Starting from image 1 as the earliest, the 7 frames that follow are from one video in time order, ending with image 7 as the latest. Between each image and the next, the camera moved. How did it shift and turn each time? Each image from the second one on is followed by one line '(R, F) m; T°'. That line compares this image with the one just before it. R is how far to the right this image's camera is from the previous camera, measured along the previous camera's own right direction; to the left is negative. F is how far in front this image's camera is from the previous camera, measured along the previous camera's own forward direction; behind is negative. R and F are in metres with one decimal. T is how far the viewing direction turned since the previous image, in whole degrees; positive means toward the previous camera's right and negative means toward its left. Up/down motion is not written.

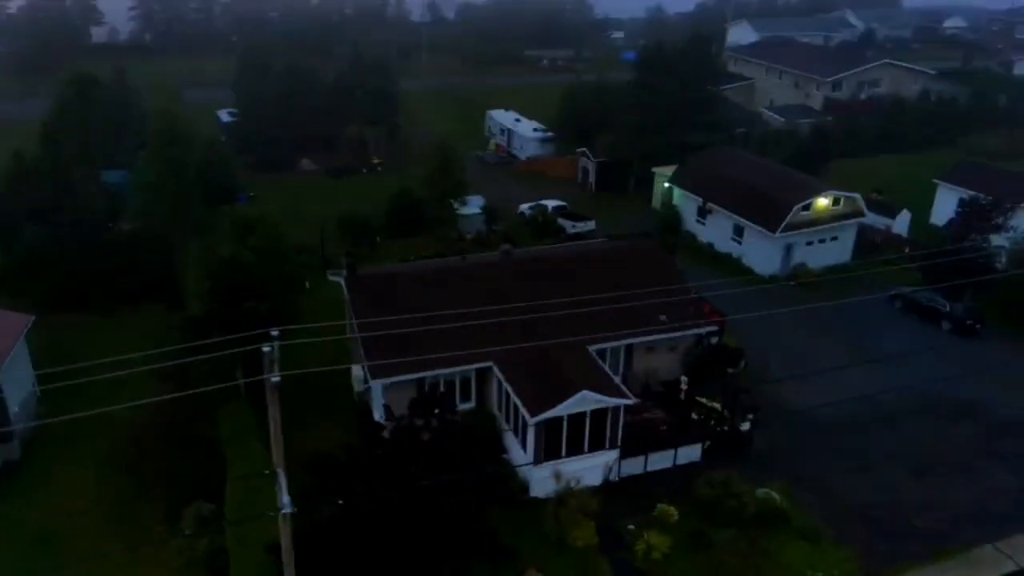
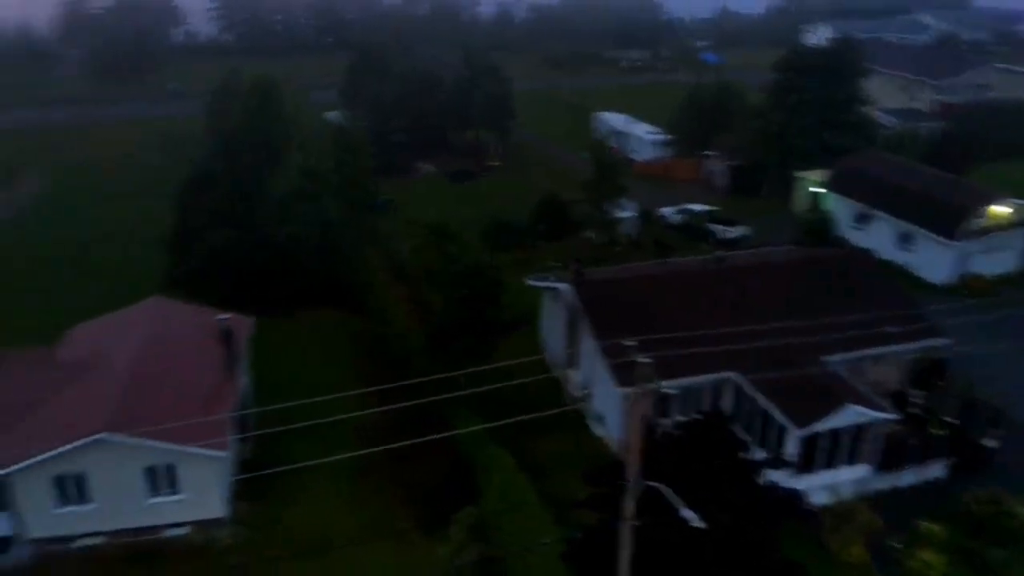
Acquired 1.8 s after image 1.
(-4.2, +0.1) m; -2°
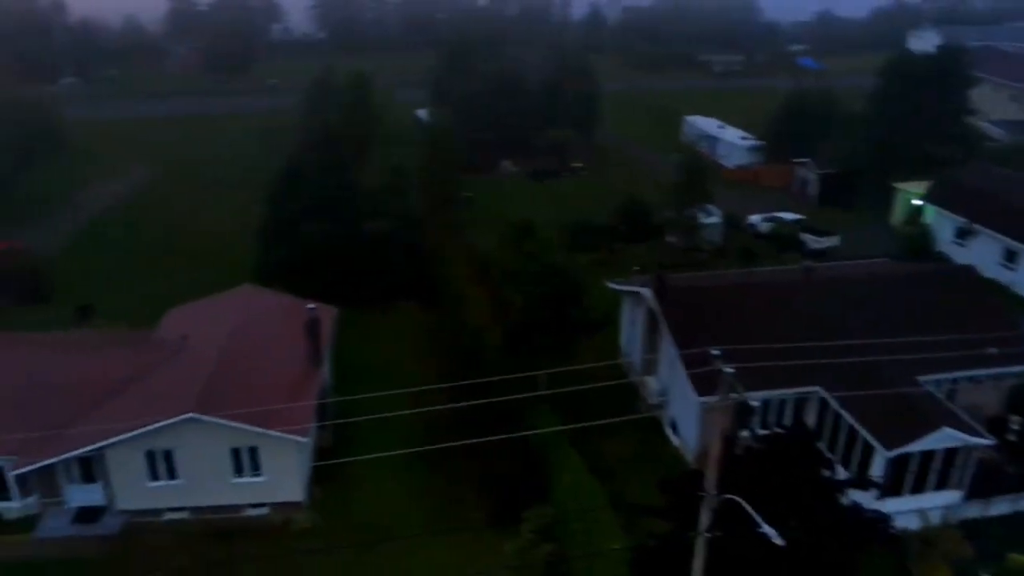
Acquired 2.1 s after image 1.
(0.0, 0.0) m; -6°
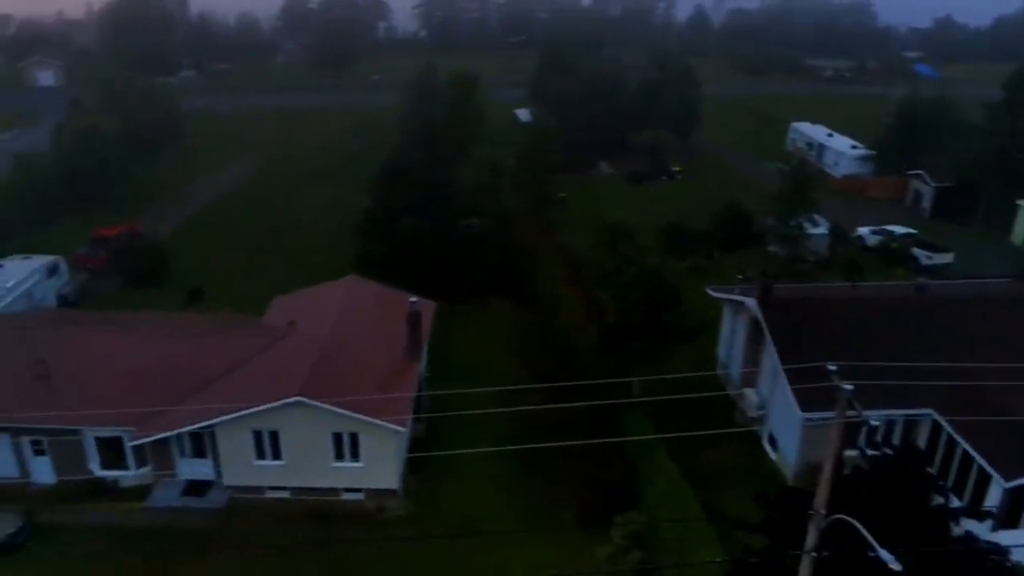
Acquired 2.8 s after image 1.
(-0.3, 0.0) m; -6°
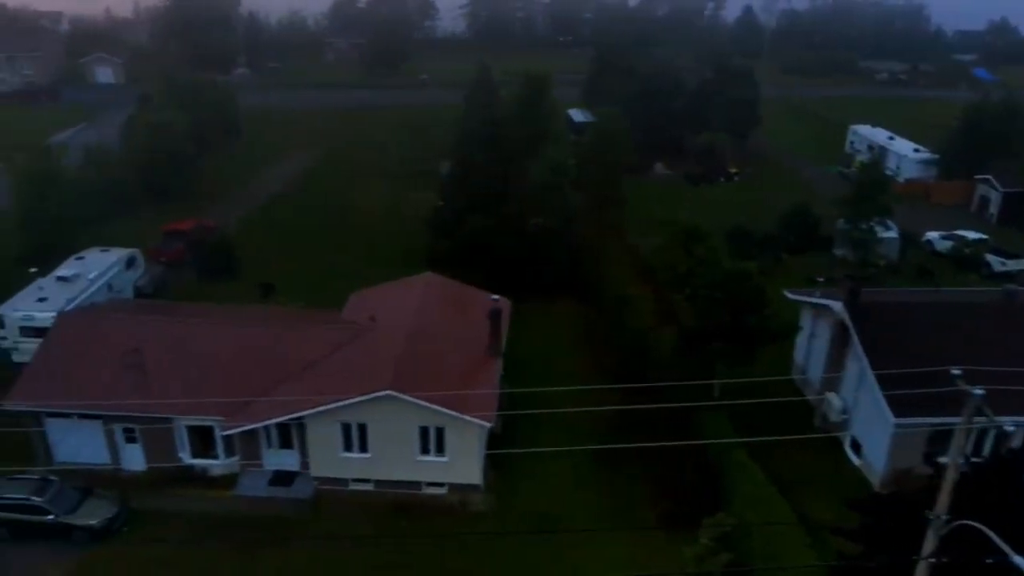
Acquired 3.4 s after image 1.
(-1.1, -0.1) m; -2°
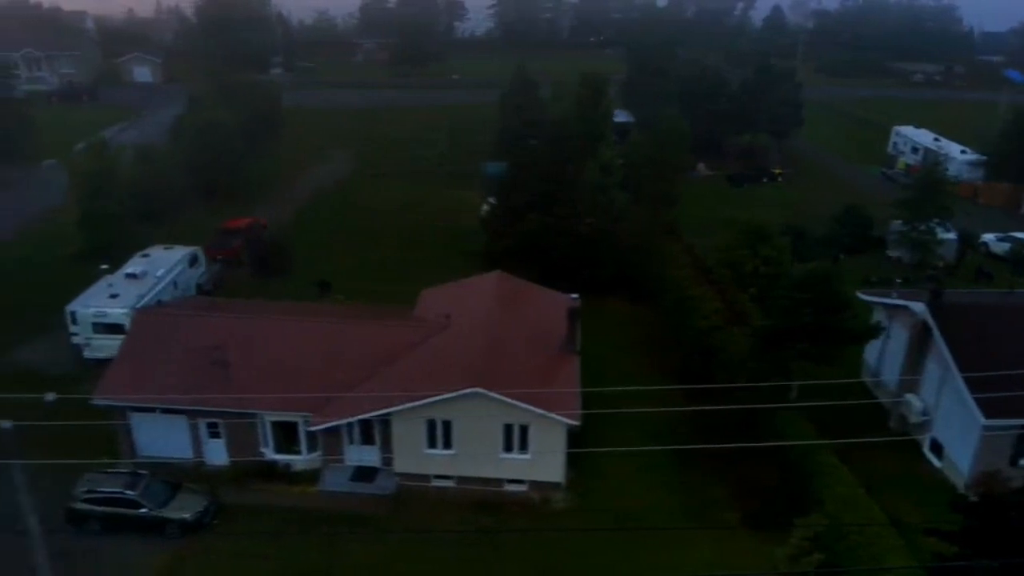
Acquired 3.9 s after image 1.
(-1.4, -0.1) m; -1°
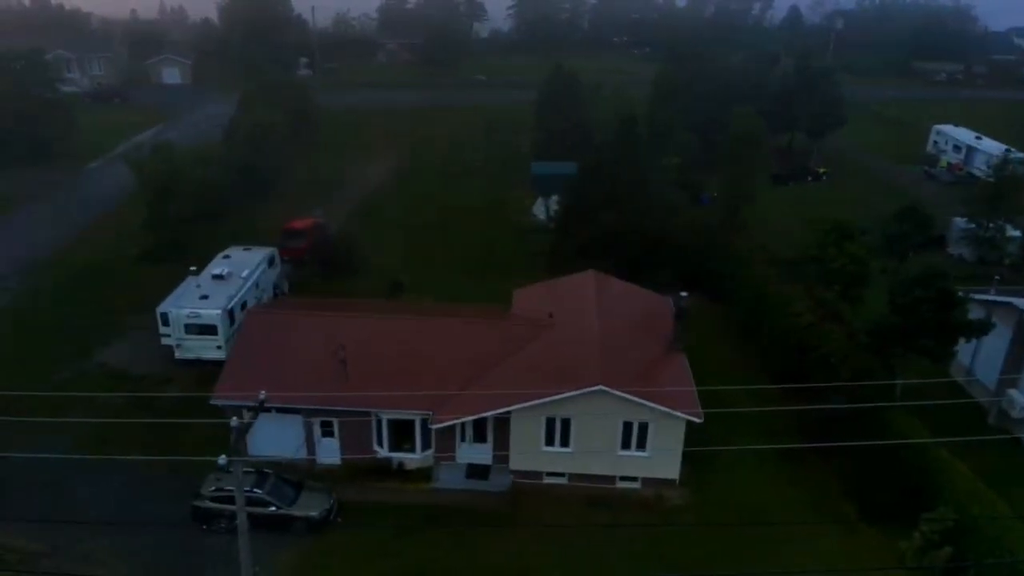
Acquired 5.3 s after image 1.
(-2.4, -0.2) m; 0°
